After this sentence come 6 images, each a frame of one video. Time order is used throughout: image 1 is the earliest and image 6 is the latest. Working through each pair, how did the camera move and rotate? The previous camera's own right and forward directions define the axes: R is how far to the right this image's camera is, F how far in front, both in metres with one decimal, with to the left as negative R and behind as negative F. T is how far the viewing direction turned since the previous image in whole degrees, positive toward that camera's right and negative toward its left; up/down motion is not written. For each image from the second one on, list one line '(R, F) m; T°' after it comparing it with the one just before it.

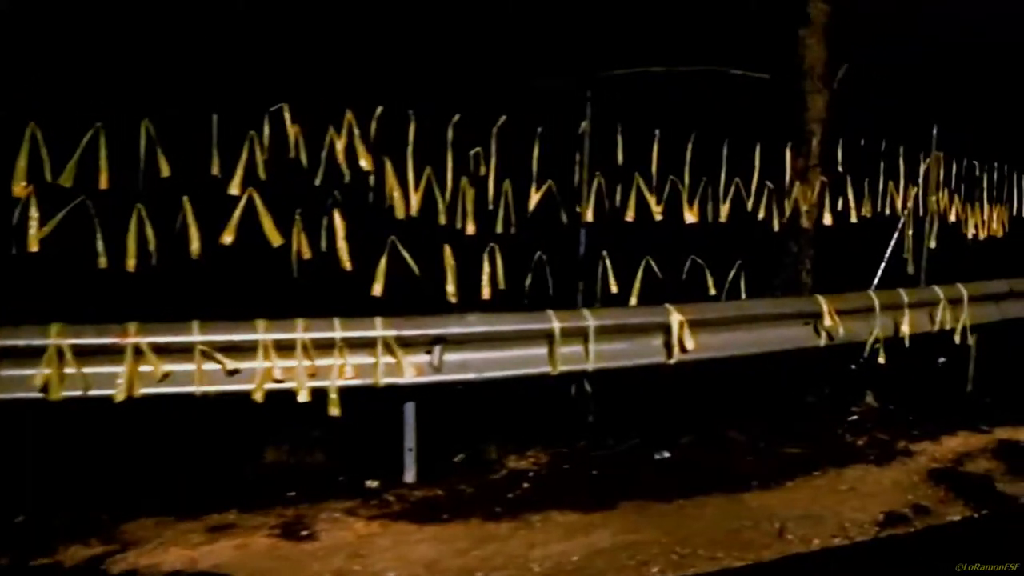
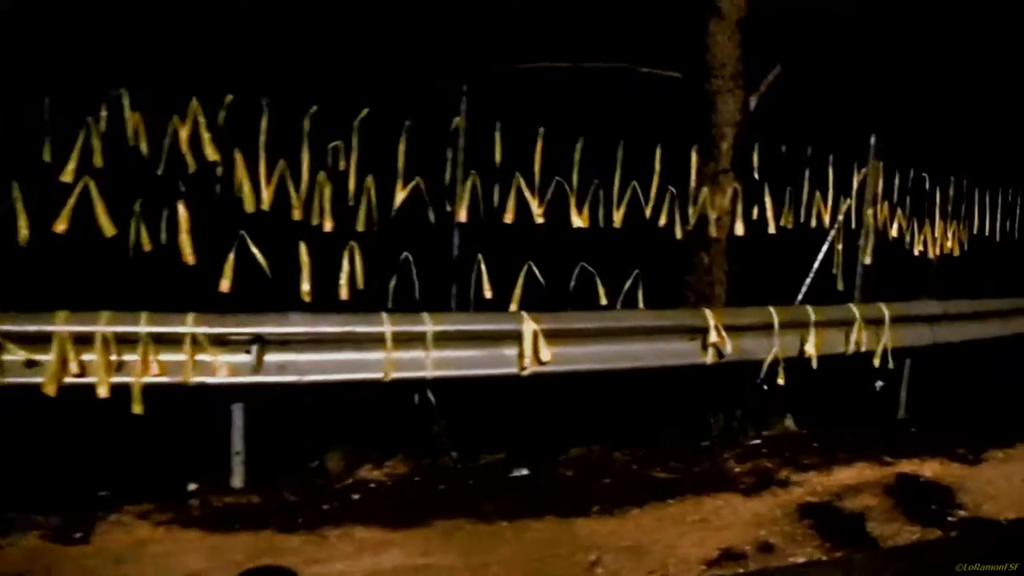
(+1.6, +0.3) m; -2°
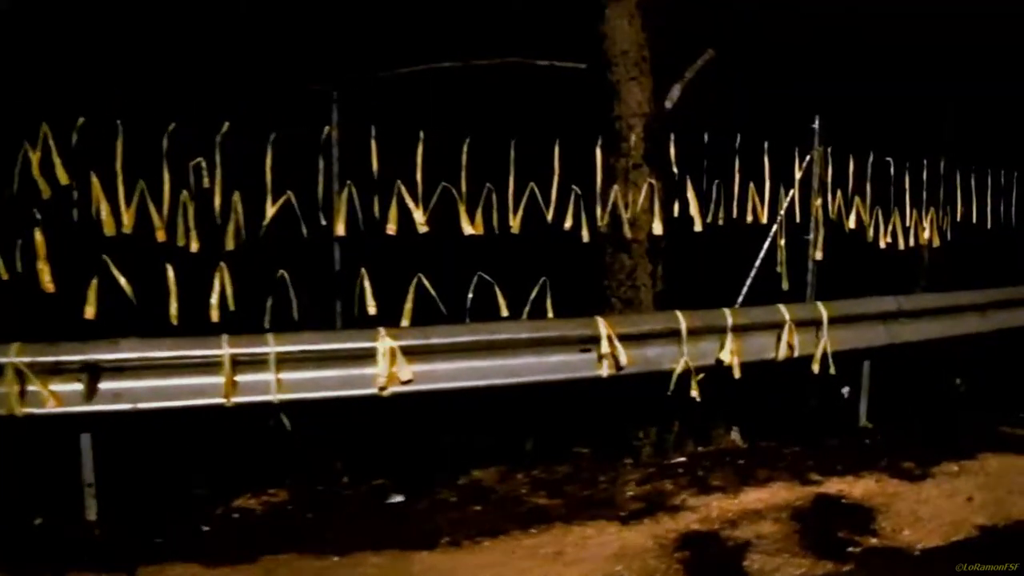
(+1.6, +0.4) m; -4°
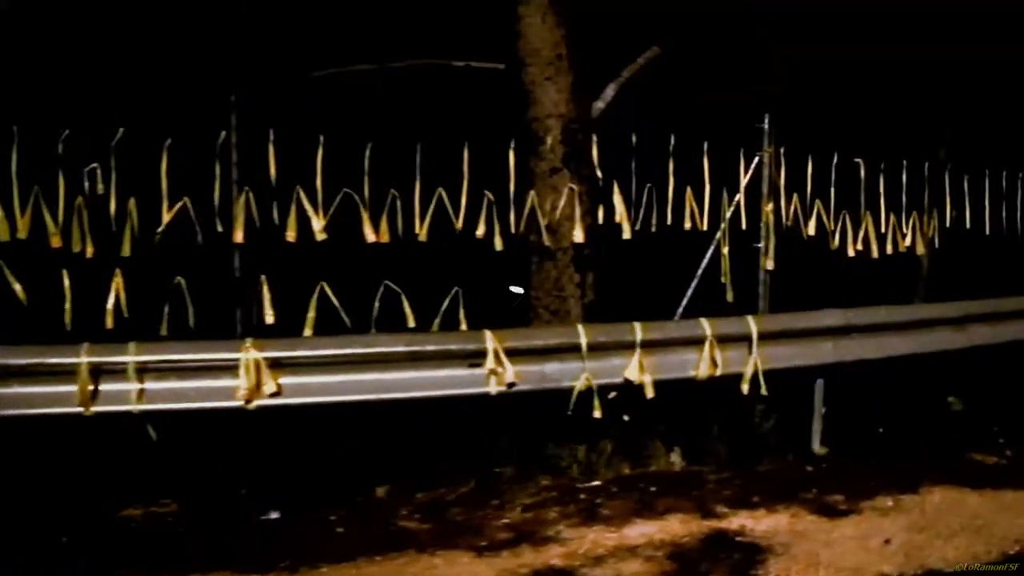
(+1.4, +0.3) m; -4°
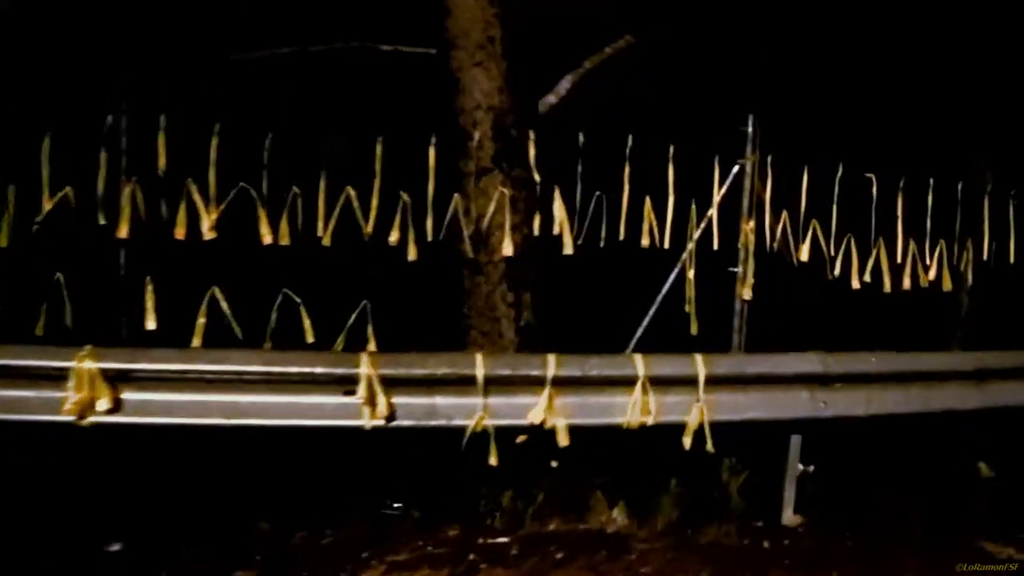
(+1.2, +0.9) m; -5°
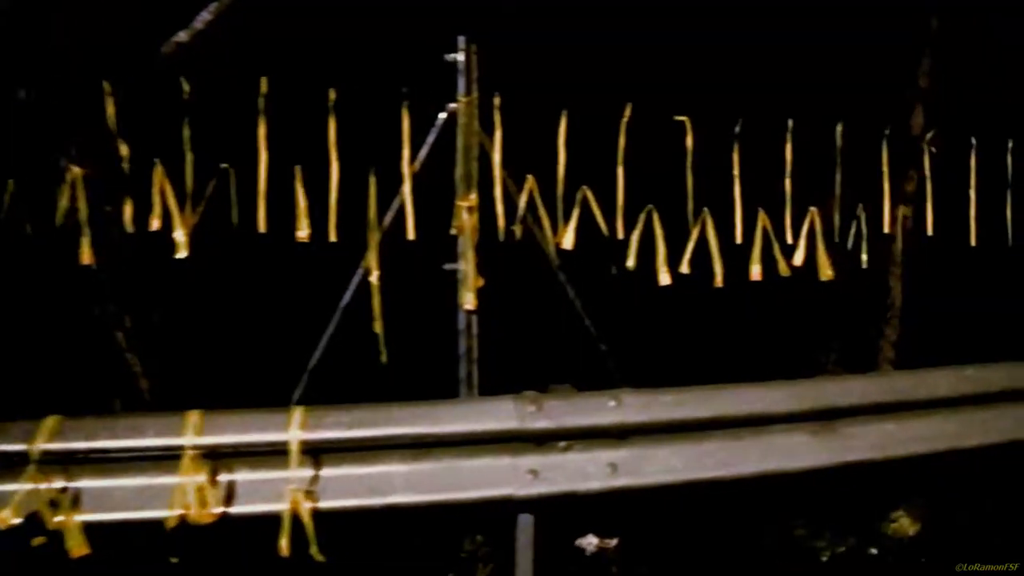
(+3.0, +1.8) m; -5°
